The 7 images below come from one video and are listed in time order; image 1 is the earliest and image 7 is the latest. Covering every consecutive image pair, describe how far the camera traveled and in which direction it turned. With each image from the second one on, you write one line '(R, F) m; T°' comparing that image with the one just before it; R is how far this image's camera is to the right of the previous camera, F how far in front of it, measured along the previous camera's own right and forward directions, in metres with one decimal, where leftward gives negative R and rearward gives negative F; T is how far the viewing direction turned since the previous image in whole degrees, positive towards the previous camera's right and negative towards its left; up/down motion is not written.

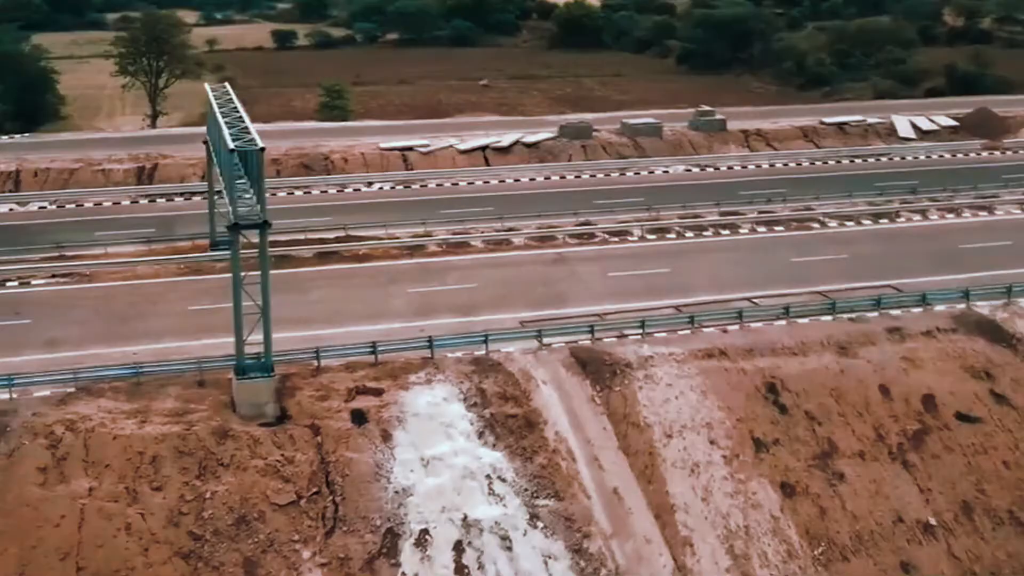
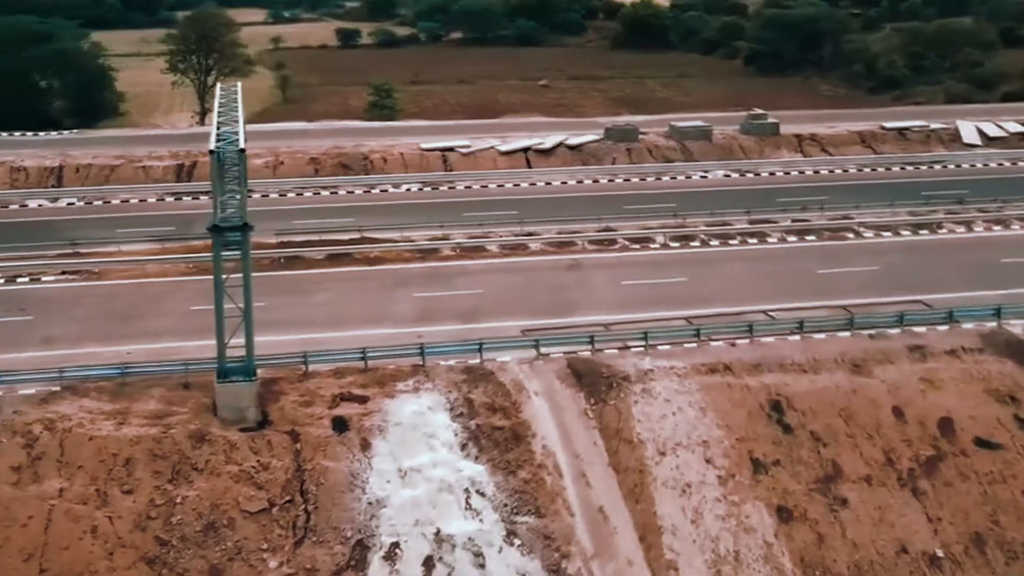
(+1.8, +0.7) m; -4°
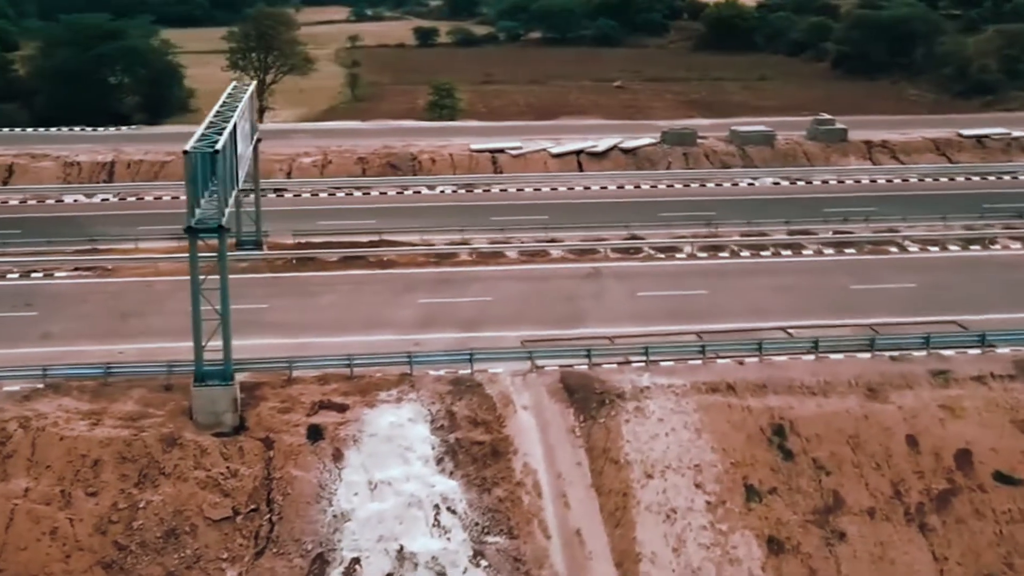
(+2.2, +0.8) m; -5°
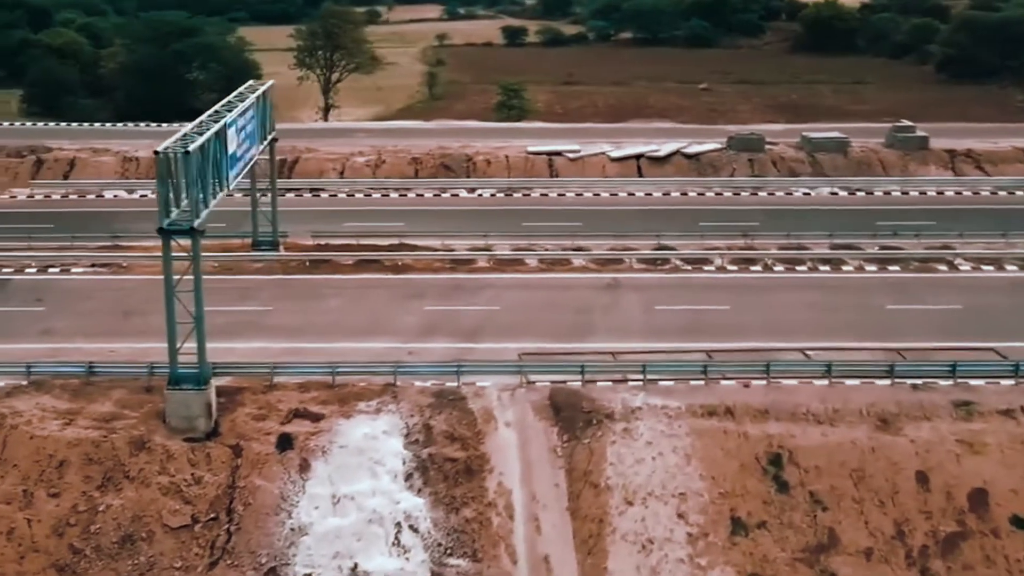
(+2.4, +1.0) m; -5°
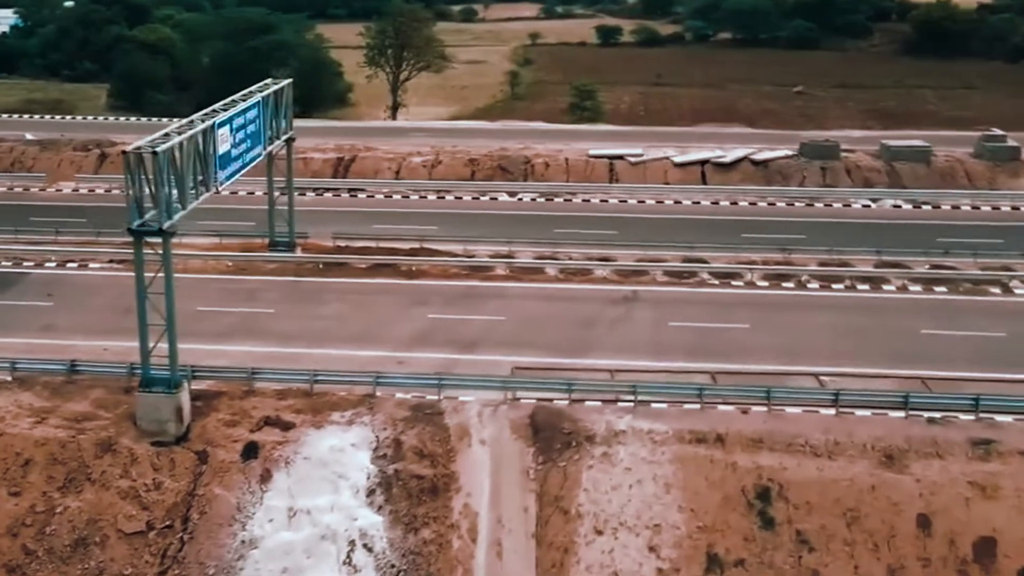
(+2.5, +1.0) m; -6°
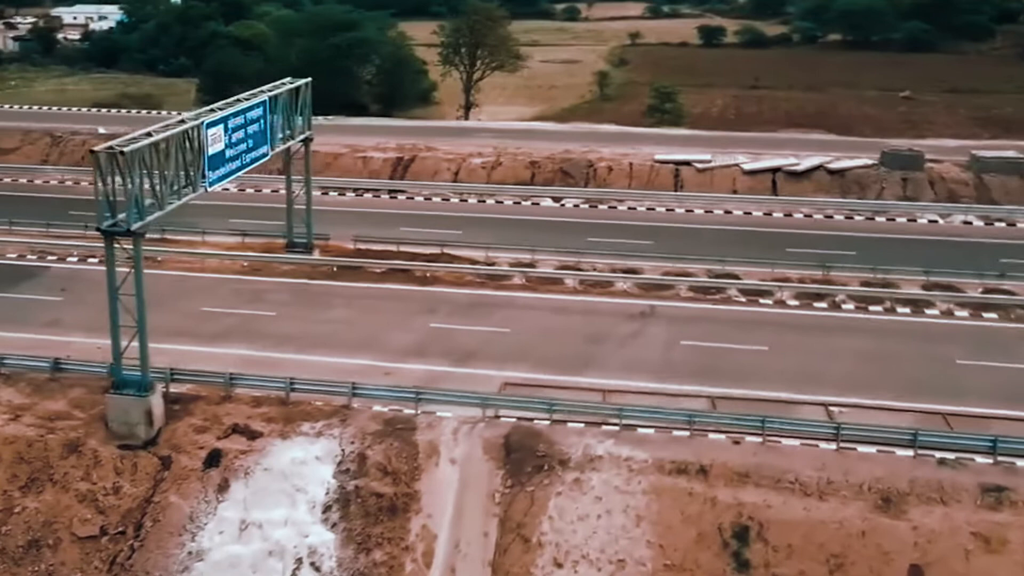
(+2.6, +1.1) m; -6°
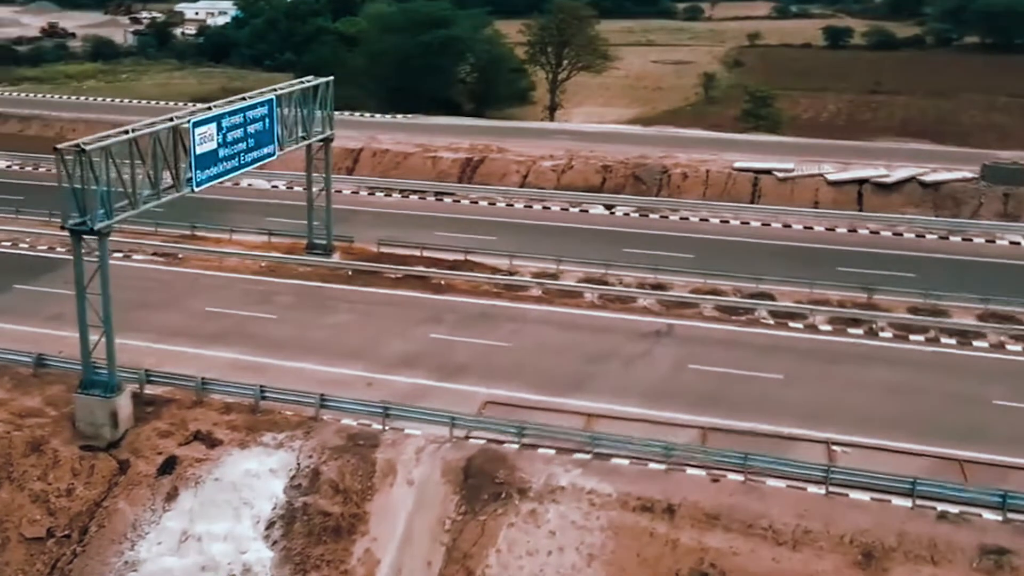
(+3.0, +1.3) m; -7°
